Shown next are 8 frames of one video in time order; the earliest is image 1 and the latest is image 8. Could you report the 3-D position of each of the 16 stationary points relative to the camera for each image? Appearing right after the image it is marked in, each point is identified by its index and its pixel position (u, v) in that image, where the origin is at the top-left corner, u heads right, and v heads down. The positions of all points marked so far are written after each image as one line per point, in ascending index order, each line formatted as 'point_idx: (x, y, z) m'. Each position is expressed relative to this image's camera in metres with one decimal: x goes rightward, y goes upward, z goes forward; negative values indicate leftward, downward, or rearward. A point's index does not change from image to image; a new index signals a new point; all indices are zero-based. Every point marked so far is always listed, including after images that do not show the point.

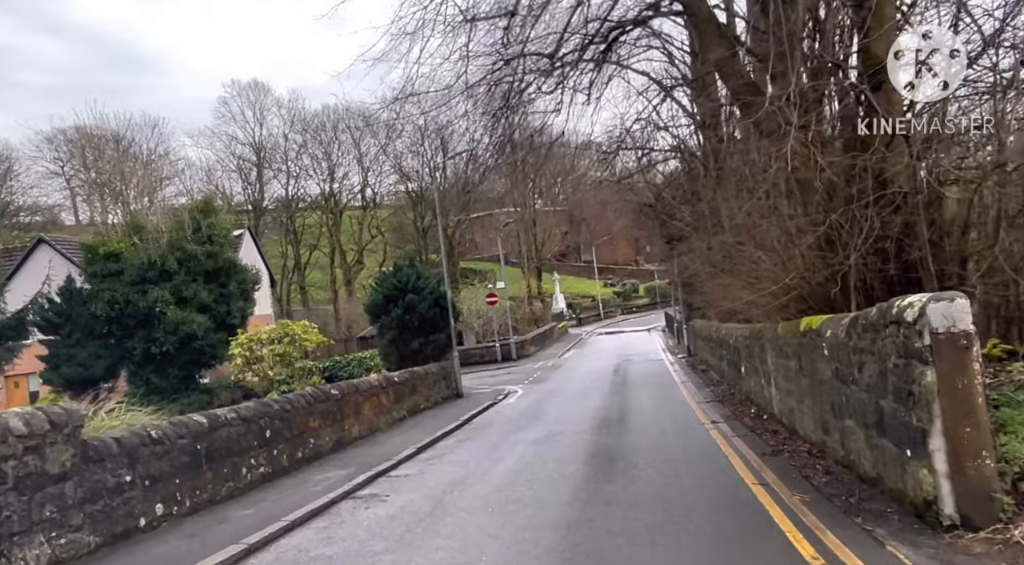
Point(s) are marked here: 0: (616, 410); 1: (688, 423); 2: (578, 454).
0: (+2.1, -2.5, +16.1) m
1: (+3.0, -2.3, +13.7) m
2: (+0.9, -2.4, +11.3) m
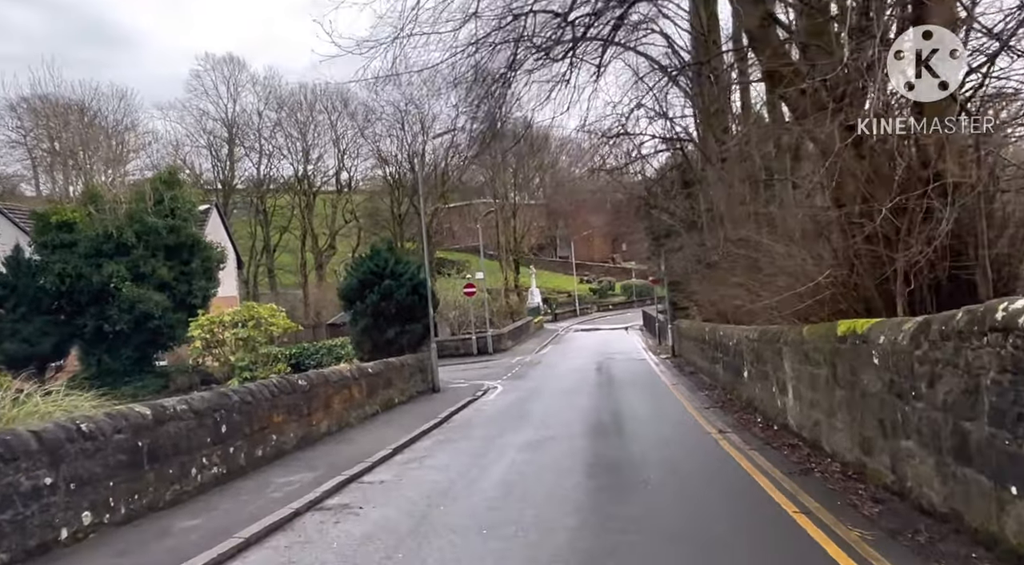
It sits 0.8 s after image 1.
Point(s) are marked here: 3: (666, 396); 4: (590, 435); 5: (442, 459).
0: (+1.8, -2.4, +14.9) m
1: (+2.8, -2.3, +12.5) m
2: (+0.8, -2.2, +10.1) m
3: (+3.4, -2.5, +17.7) m
4: (+1.2, -2.3, +12.4) m
5: (-0.9, -2.4, +11.0) m
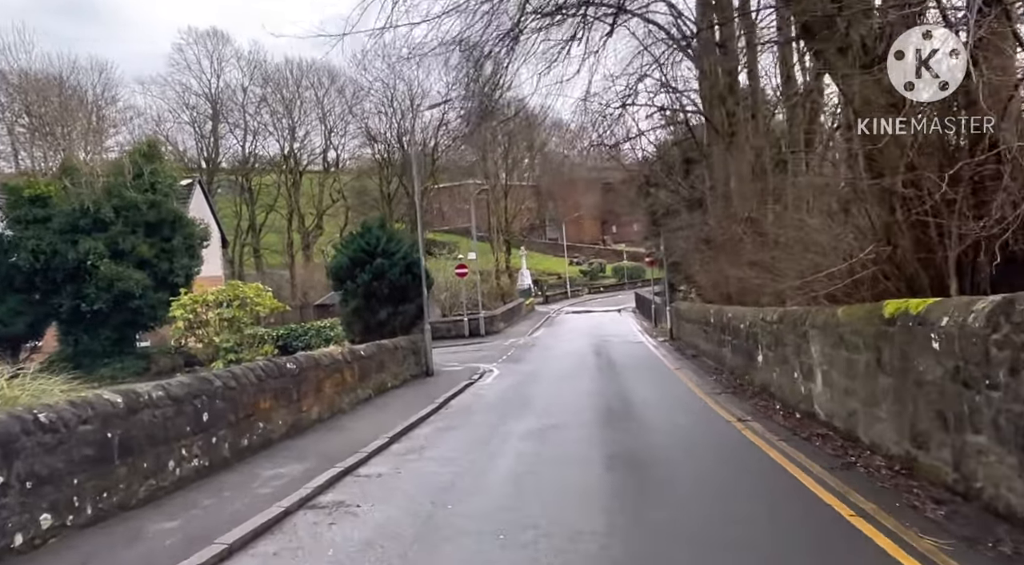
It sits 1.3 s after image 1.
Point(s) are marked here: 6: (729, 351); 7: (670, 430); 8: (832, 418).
0: (+1.8, -2.0, +14.1) m
1: (+2.8, -2.0, +11.7) m
2: (+0.9, -2.0, +9.3) m
3: (+3.3, -2.0, +16.9) m
4: (+1.3, -2.0, +11.6) m
5: (-0.9, -2.1, +10.2) m
6: (+4.6, -1.4, +17.3) m
7: (+2.1, -2.0, +11.1) m
8: (+3.8, -1.6, +9.7) m
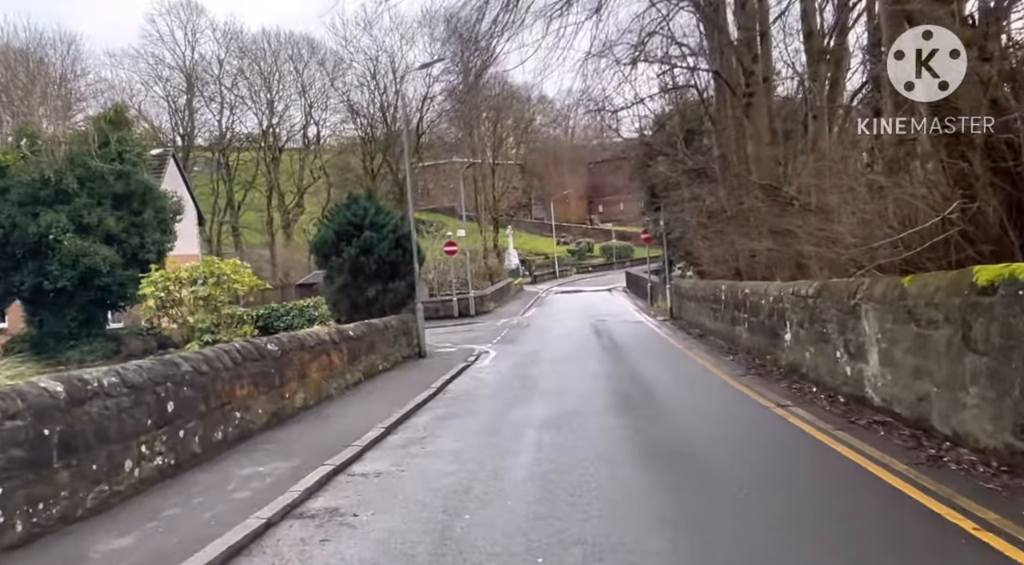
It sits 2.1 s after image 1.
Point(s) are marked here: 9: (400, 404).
0: (+1.9, -1.6, +12.9) m
1: (+3.0, -1.6, +10.5) m
2: (+1.1, -1.6, +8.0) m
3: (+3.3, -1.5, +15.7) m
4: (+1.4, -1.6, +10.4) m
5: (-0.7, -1.7, +8.9) m
6: (+4.6, -0.9, +16.1) m
7: (+2.3, -1.6, +9.9) m
8: (+4.0, -1.3, +8.6) m
9: (-1.6, -1.7, +11.6) m
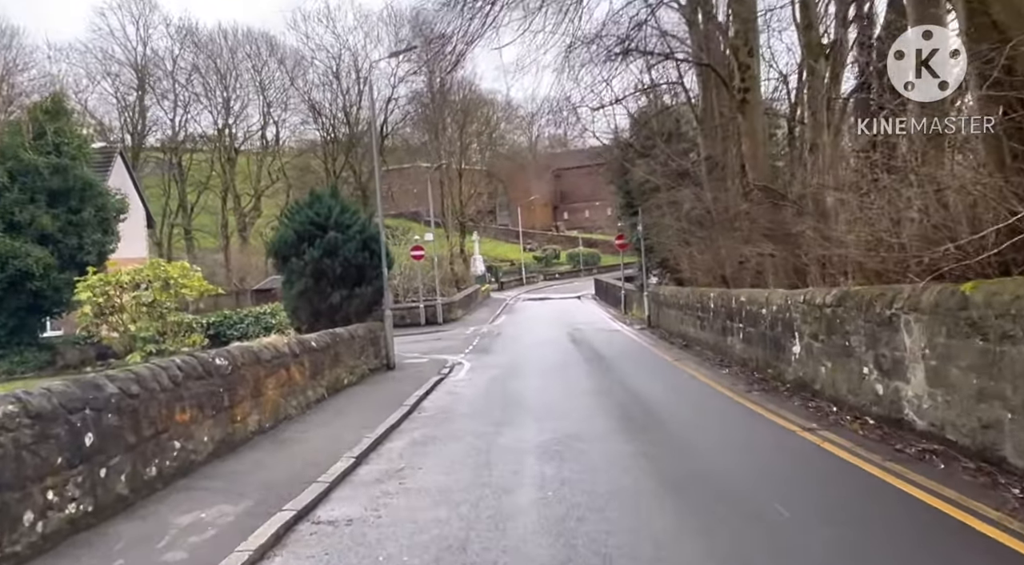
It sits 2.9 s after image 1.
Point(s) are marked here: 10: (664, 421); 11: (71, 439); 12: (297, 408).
0: (+1.6, -1.7, +11.6) m
1: (+2.8, -1.6, +9.3) m
2: (+1.1, -1.7, +6.8) m
3: (+2.9, -1.7, +14.5) m
4: (+1.3, -1.7, +9.1) m
5: (-0.8, -1.8, +7.5) m
6: (+4.1, -1.0, +15.0) m
7: (+2.2, -1.7, +8.7) m
8: (+3.9, -1.3, +7.4) m
9: (-1.8, -1.8, +10.2) m
10: (+1.8, -1.7, +10.0) m
11: (-3.1, -1.1, +5.8) m
12: (-3.0, -1.7, +11.2) m
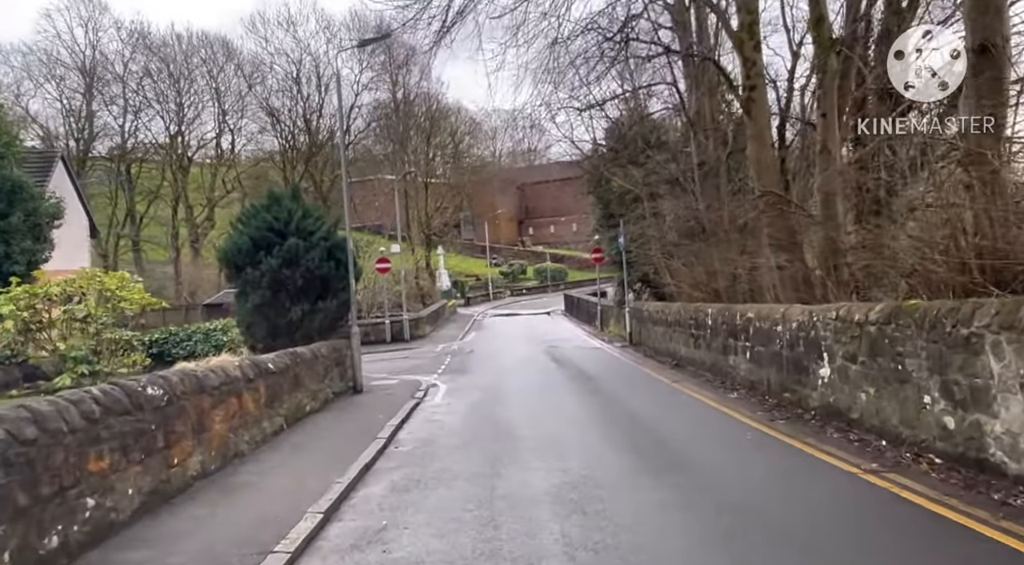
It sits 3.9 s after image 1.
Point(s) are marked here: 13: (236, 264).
0: (+1.5, -1.8, +10.1) m
1: (+2.8, -1.8, +7.9) m
2: (+1.2, -1.8, +5.2) m
3: (+2.7, -1.9, +13.1) m
4: (+1.3, -1.8, +7.6) m
5: (-0.7, -1.8, +5.9) m
6: (+3.9, -1.3, +13.6) m
7: (+2.2, -1.8, +7.2) m
8: (+4.0, -1.4, +6.1) m
9: (-1.8, -1.9, +8.6) m
10: (+1.8, -1.8, +8.6) m
11: (-3.0, -1.1, +4.1) m
12: (-3.1, -1.9, +9.5) m
13: (-5.0, +0.3, +15.0) m
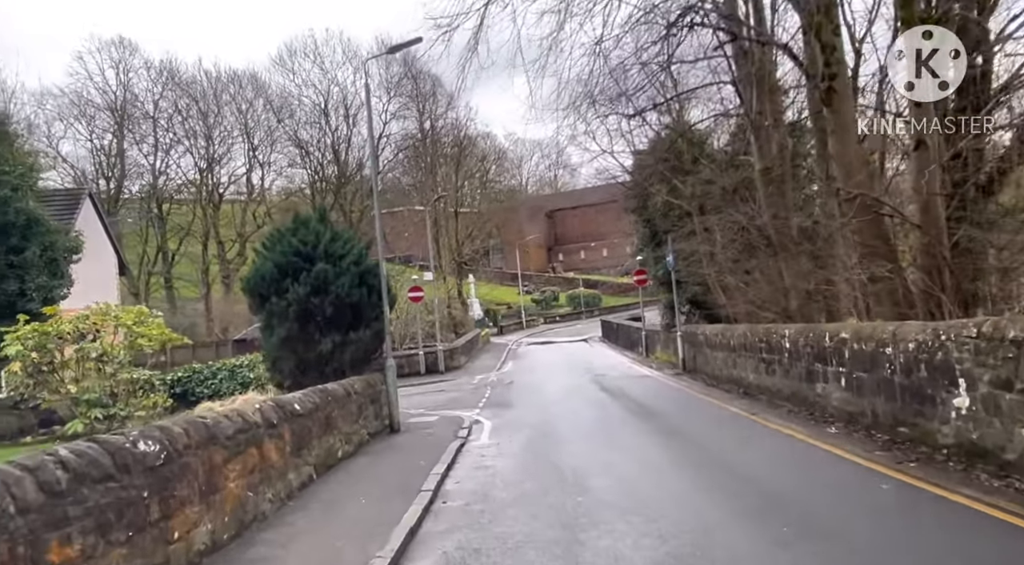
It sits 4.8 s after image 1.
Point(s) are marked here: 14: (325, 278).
0: (+2.2, -2.0, +8.4) m
1: (+3.5, -1.8, +6.1) m
2: (+1.8, -1.8, +3.5) m
3: (+3.5, -2.1, +11.3) m
4: (+1.9, -1.9, +5.9) m
5: (-0.1, -1.9, +4.3) m
6: (+4.7, -1.5, +11.8) m
7: (+2.8, -1.8, +5.5) m
8: (+4.6, -1.4, +4.3) m
9: (-1.1, -2.1, +7.0) m
10: (+2.5, -1.9, +6.8) m
11: (-2.4, -1.2, +2.6) m
12: (-2.3, -2.1, +8.0) m
13: (-4.2, -0.2, +13.5) m
14: (-3.0, +0.1, +13.3) m
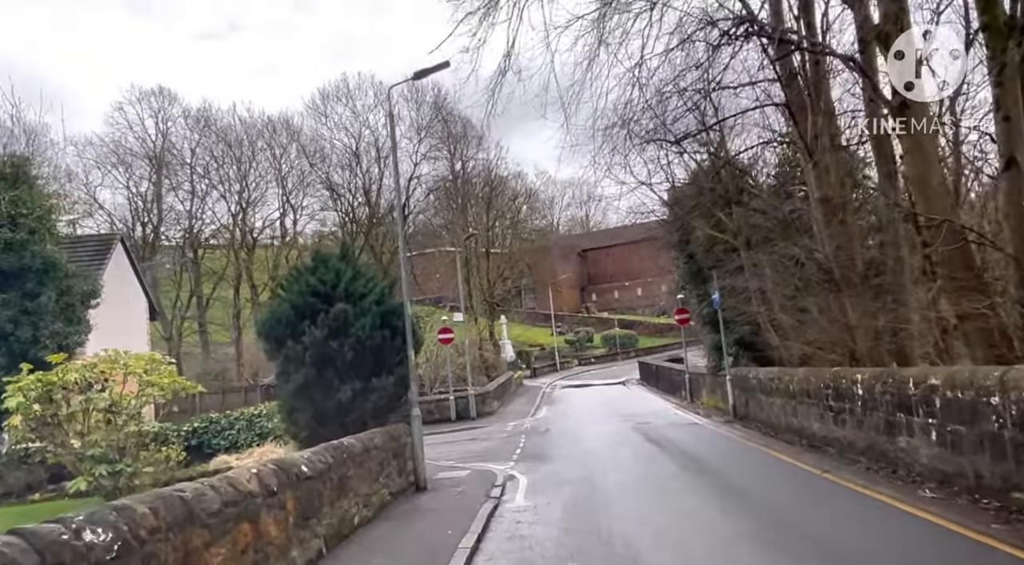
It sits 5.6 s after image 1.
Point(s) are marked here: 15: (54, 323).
0: (+2.6, -2.3, +7.0) m
1: (+3.7, -2.0, +4.7) m
2: (+1.9, -1.9, +2.1) m
3: (+4.0, -2.6, +9.8) m
4: (+2.2, -2.1, +4.5) m
5: (+0.1, -2.1, +2.9) m
6: (+5.2, -2.0, +10.3) m
7: (+3.1, -2.0, +4.0) m
8: (+4.8, -1.5, +2.8) m
9: (-0.8, -2.4, +5.6) m
10: (+2.8, -2.2, +5.4) m
11: (-2.3, -1.3, +1.4) m
12: (-2.0, -2.5, +6.7) m
13: (-3.6, -0.8, +12.4) m
14: (-2.5, -0.6, +12.1) m
15: (-9.4, -0.8, +16.7) m
